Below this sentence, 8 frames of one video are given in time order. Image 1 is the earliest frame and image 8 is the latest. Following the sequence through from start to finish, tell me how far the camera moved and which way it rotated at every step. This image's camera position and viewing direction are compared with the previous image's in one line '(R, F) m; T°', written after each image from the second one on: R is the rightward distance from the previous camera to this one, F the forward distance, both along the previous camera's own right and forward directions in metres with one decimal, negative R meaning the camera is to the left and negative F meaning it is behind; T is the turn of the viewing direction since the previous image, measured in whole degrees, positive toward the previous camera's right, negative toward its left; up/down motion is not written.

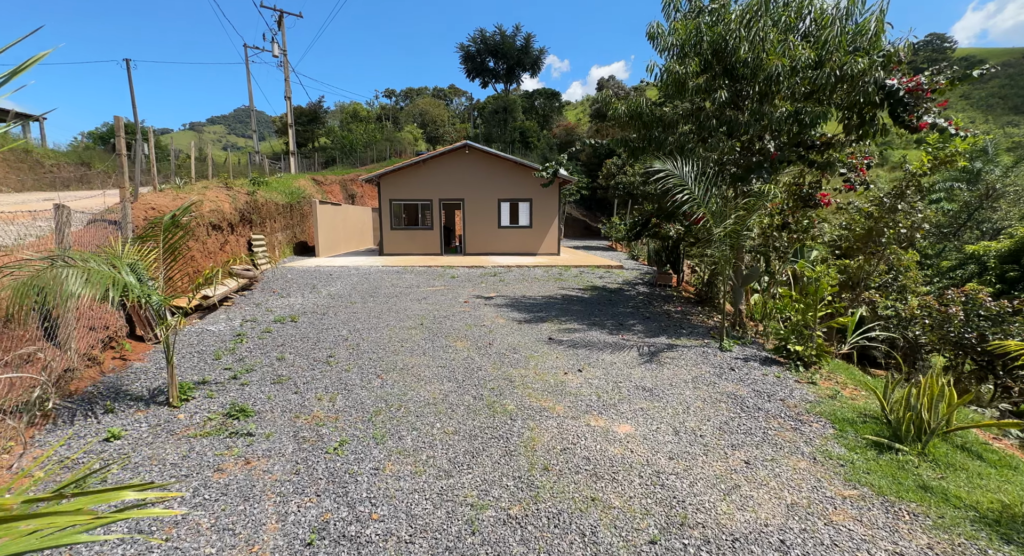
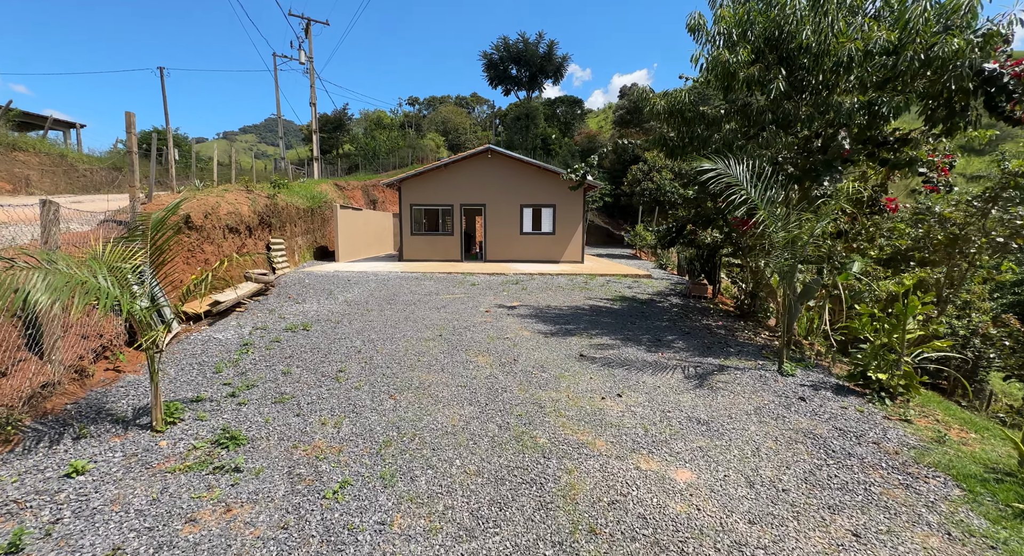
(-0.1, +0.5) m; -2°
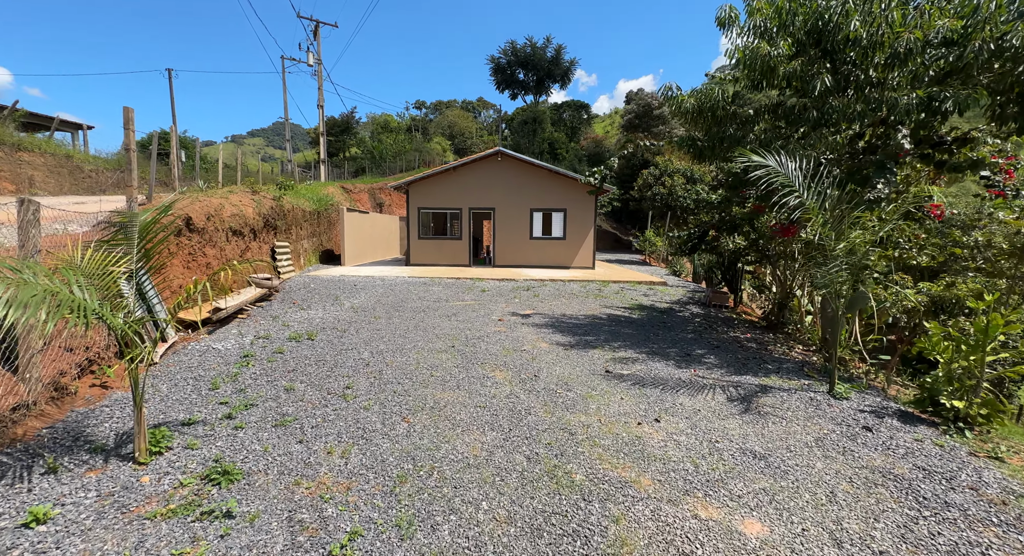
(-0.2, +0.4) m; -1°
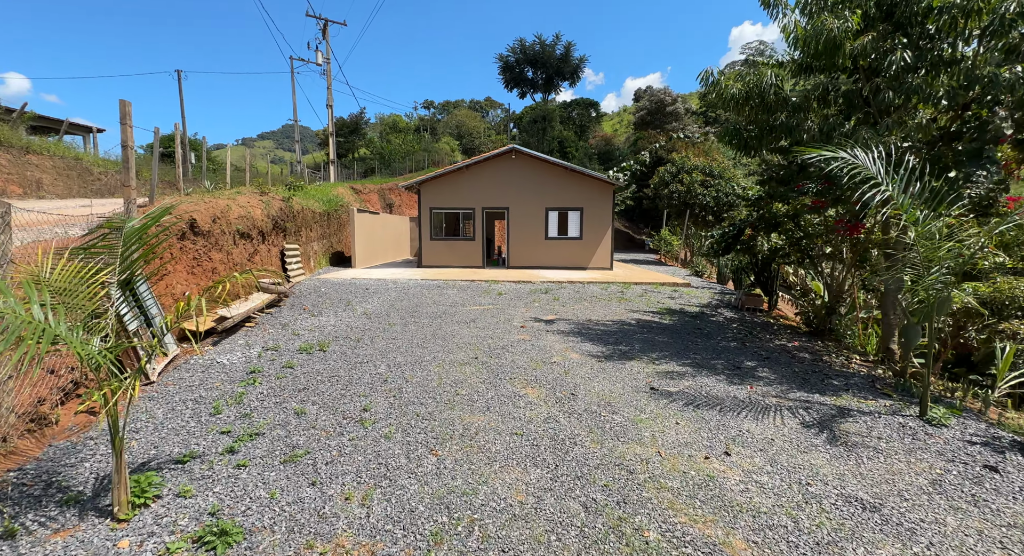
(-0.2, +0.5) m; -1°
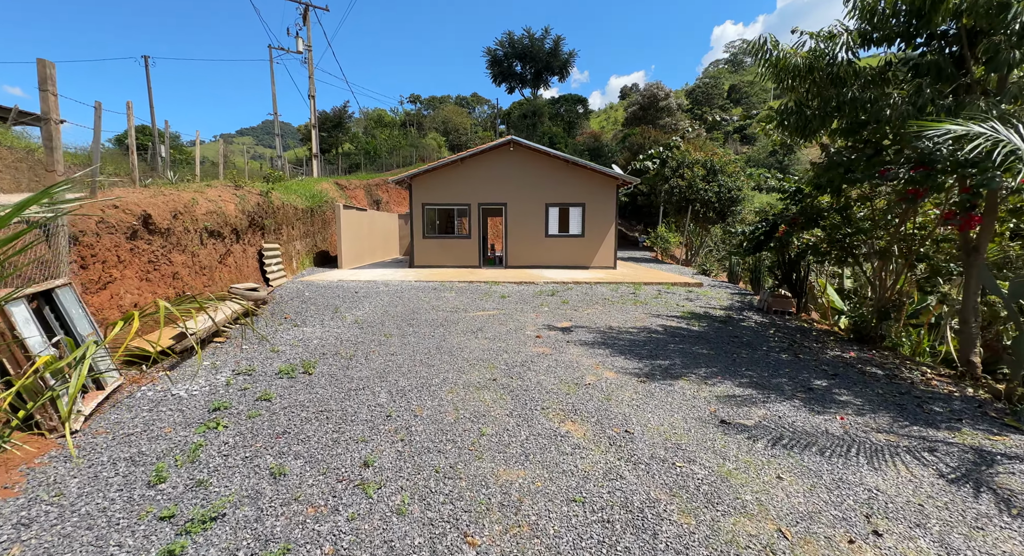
(-0.4, +0.9) m; +2°
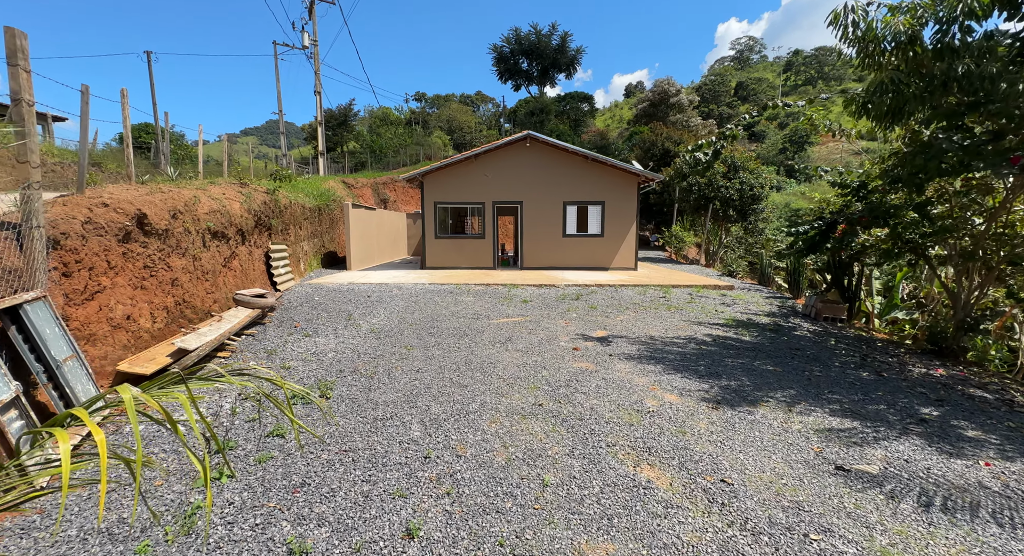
(-0.4, +0.6) m; 0°
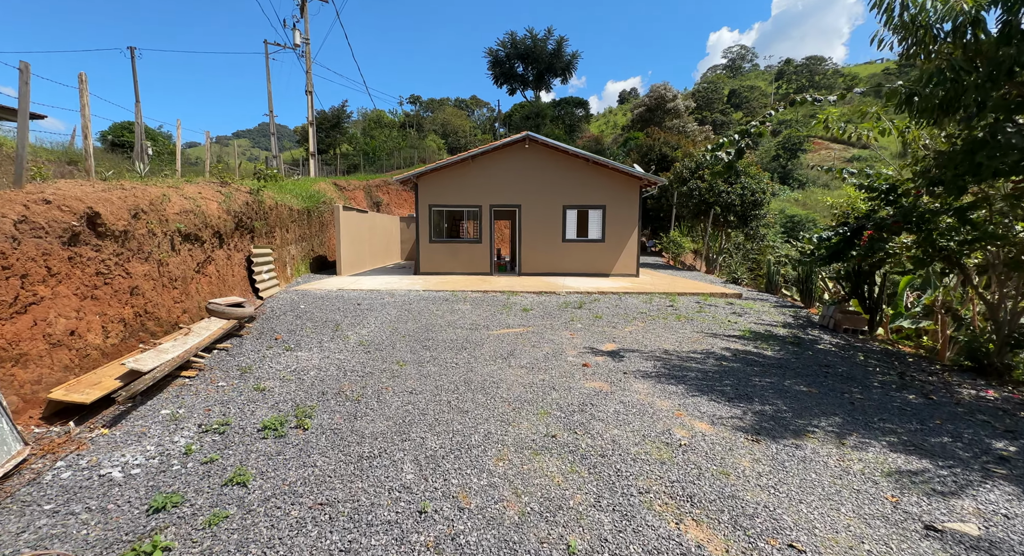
(-0.1, +0.5) m; +1°
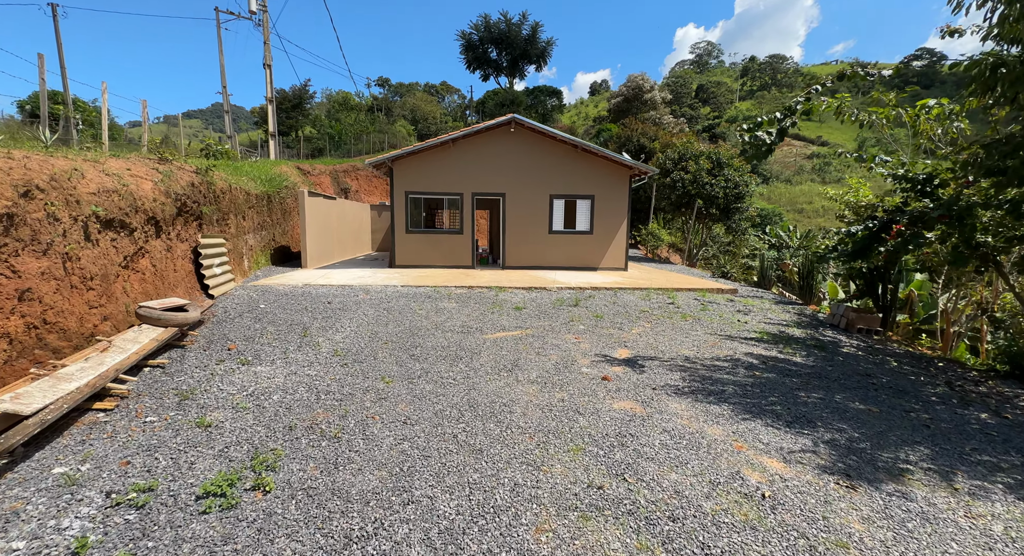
(-0.4, +0.9) m; +4°
